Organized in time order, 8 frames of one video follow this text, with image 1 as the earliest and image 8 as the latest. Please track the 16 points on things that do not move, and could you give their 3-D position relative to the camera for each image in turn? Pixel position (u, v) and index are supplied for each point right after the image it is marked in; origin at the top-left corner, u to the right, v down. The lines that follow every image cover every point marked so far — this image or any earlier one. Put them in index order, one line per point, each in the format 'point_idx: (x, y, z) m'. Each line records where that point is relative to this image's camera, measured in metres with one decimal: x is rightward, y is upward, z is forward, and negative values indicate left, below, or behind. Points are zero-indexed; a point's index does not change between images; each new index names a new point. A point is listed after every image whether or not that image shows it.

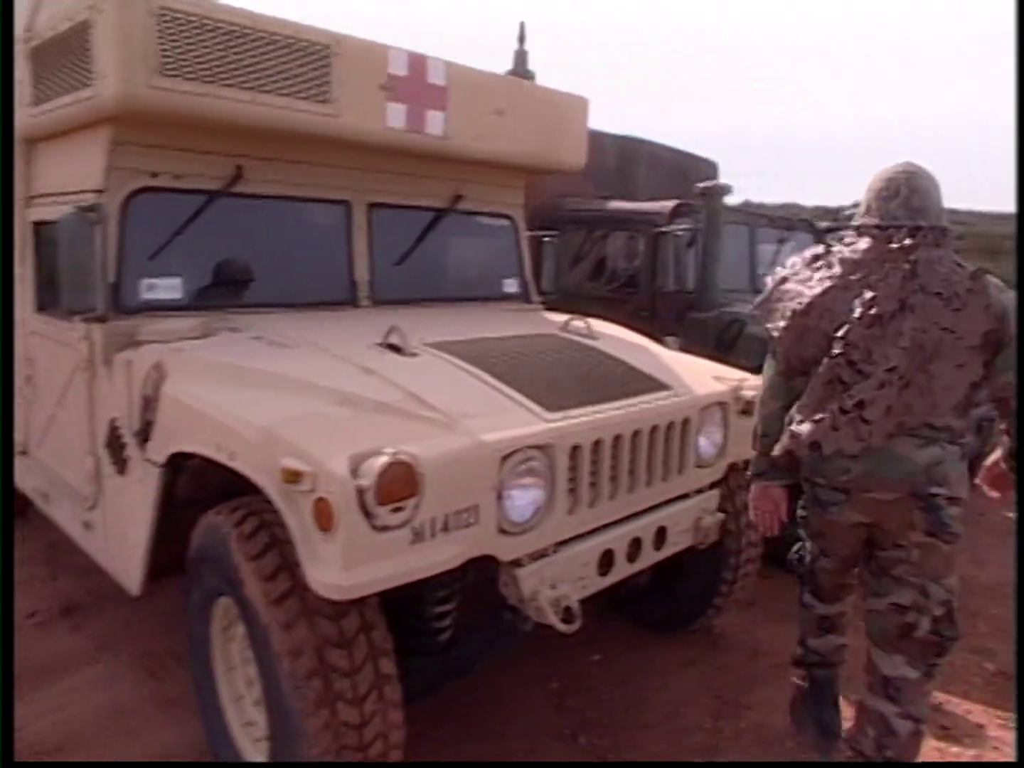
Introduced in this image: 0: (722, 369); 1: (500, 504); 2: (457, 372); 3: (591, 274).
0: (+0.8, +0.1, +3.9) m
1: (0.0, -0.3, +2.5) m
2: (-0.2, 0.0, +2.9) m
3: (+0.5, +0.6, +5.8) m
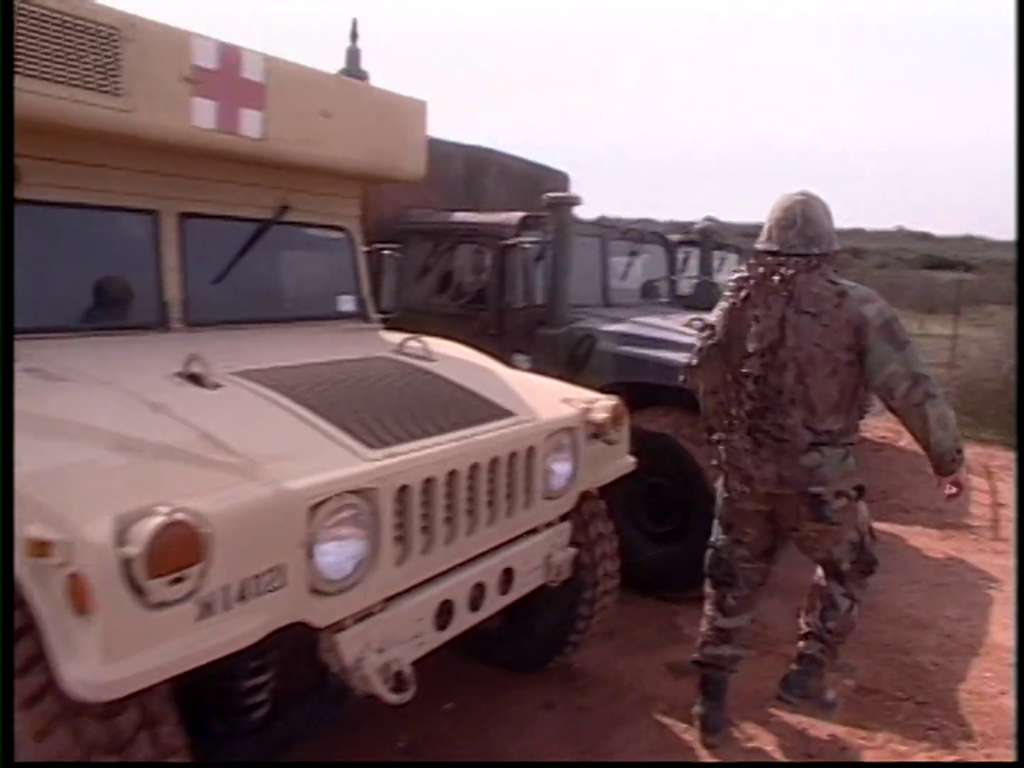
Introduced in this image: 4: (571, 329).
0: (+0.2, 0.0, +3.7) m
1: (-0.4, -0.4, +2.1) m
2: (-0.6, -0.1, +2.5) m
3: (-0.4, +0.5, +5.5) m
4: (+0.3, +0.3, +4.9) m
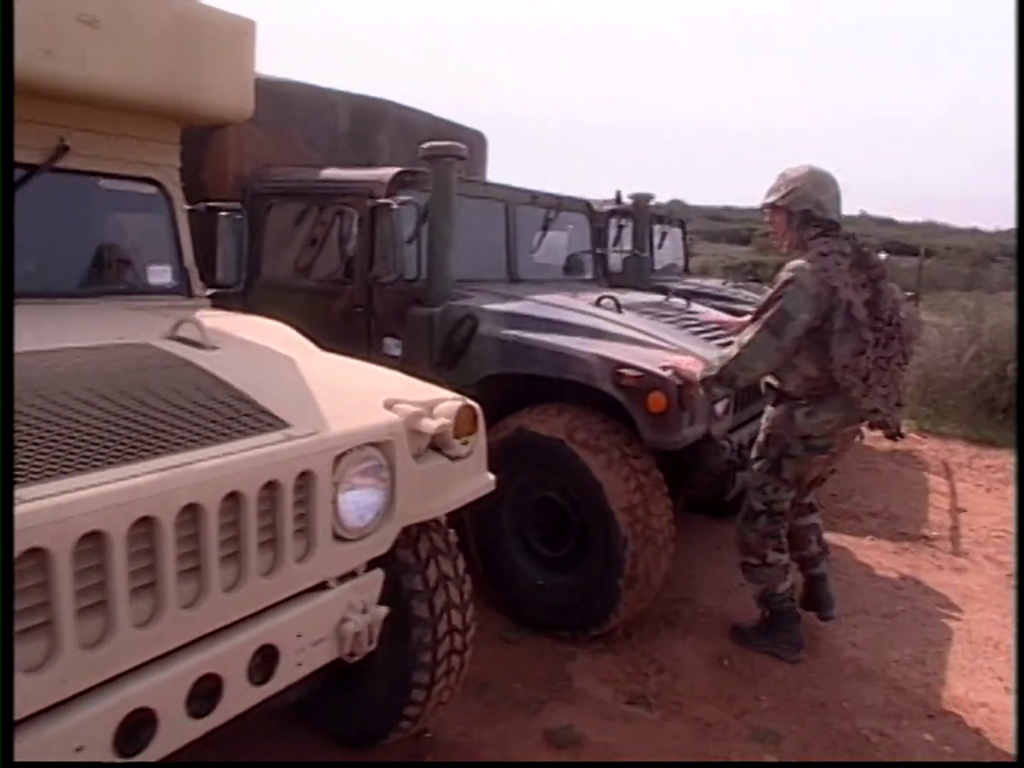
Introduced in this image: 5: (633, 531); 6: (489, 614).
0: (-0.3, 0.0, +2.8) m
1: (-0.9, -0.4, +1.2) m
2: (-1.1, -0.1, +1.6) m
3: (-1.0, +0.6, +4.6) m
4: (-0.3, +0.3, +4.0) m
5: (+0.4, -0.5, +3.5) m
6: (-0.1, -0.9, +4.0) m
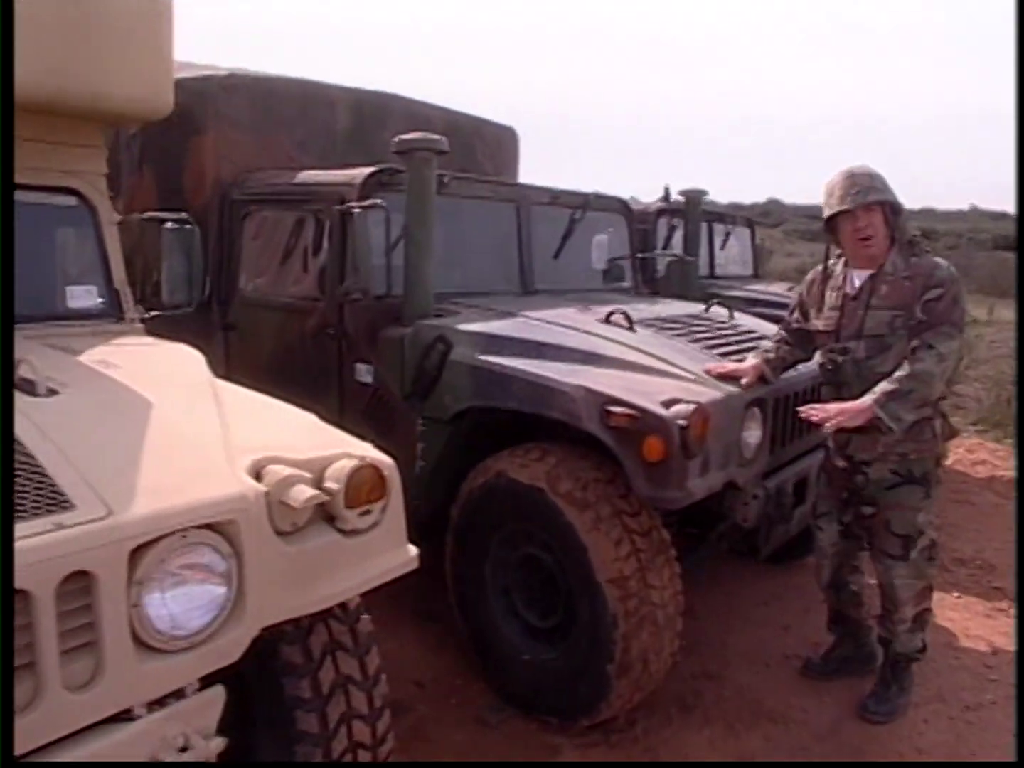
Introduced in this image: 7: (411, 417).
0: (-0.5, -0.1, +2.2) m
1: (-1.3, -0.5, +0.7) m
2: (-1.4, -0.2, +1.1) m
3: (-1.0, +0.4, +4.1) m
4: (-0.3, +0.2, +3.4) m
5: (+0.3, -0.6, +2.8) m
6: (-0.1, -1.0, +3.4) m
7: (-0.3, -0.1, +3.5) m
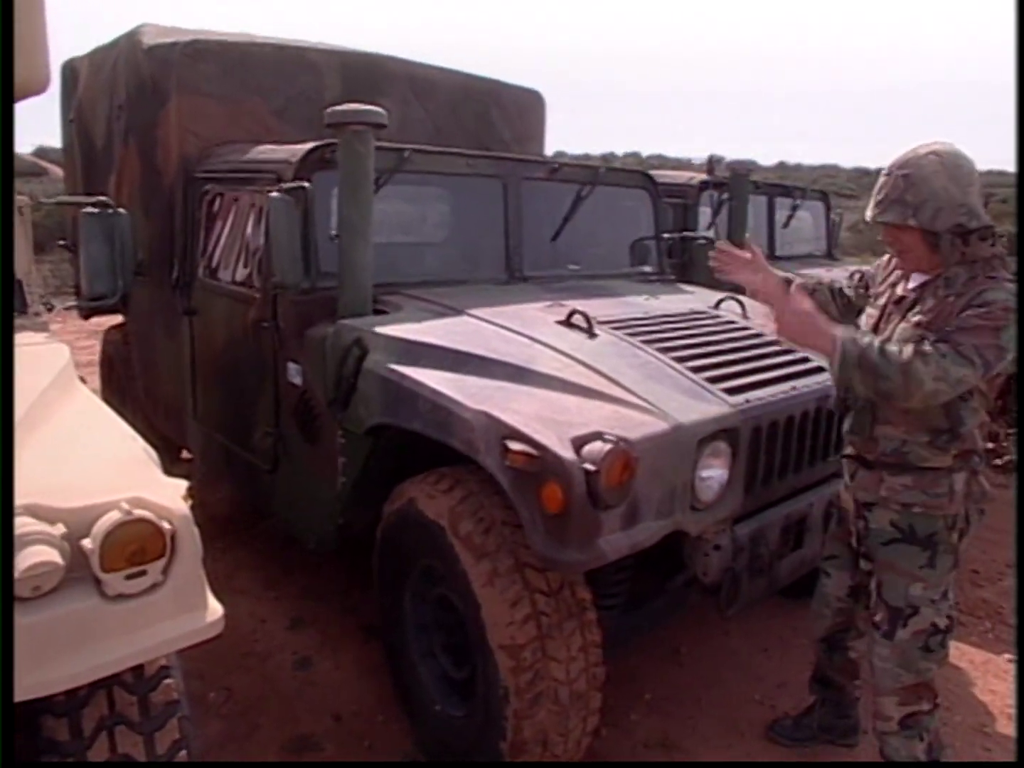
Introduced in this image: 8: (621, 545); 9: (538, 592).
0: (-0.9, -0.2, +1.8) m
1: (-1.8, -0.6, +0.5) m
2: (-1.9, -0.3, +0.9) m
3: (-1.1, +0.5, +3.7) m
4: (-0.5, +0.2, +3.0) m
5: (0.0, -0.7, +2.4) m
6: (-0.4, -1.1, +3.0) m
7: (-0.5, -0.1, +3.1) m
8: (+0.2, -0.4, +2.3) m
9: (+0.1, -0.5, +2.4) m
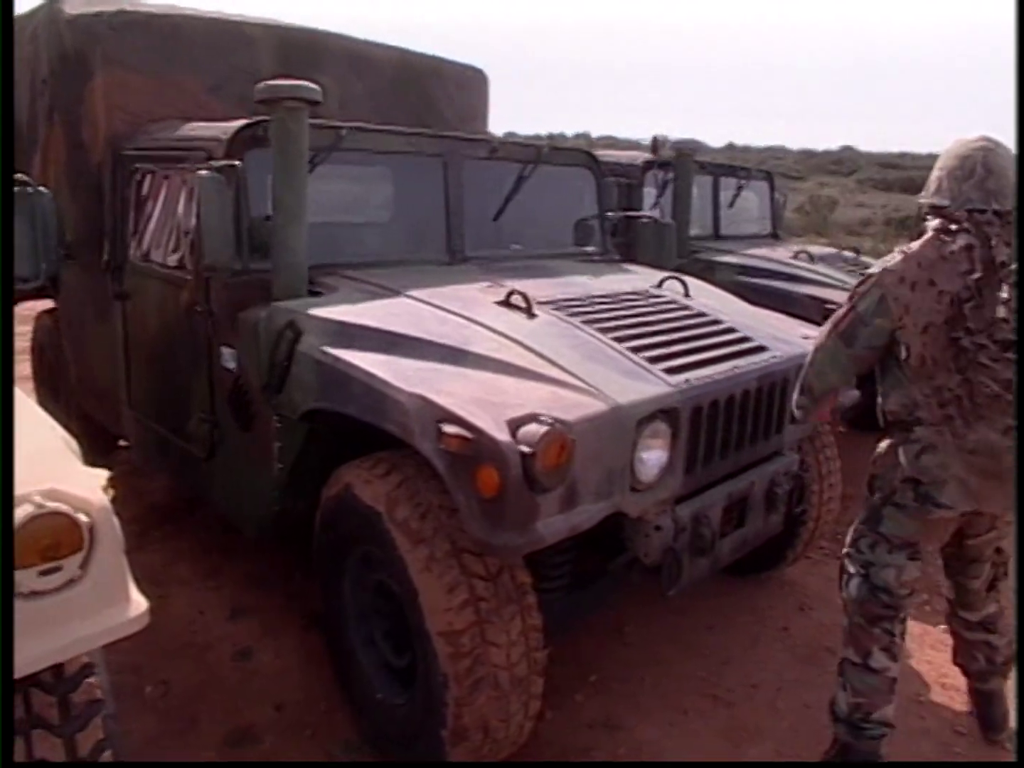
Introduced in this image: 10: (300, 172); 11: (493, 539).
0: (-1.0, -0.2, +1.7) m
1: (-1.9, -0.6, +0.3) m
2: (-2.0, -0.3, +0.7) m
3: (-1.3, +0.5, +3.6) m
4: (-0.7, +0.2, +2.9) m
5: (-0.1, -0.7, +2.3) m
6: (-0.5, -1.0, +3.0) m
7: (-0.7, -0.1, +3.0) m
8: (+0.1, -0.3, +2.2) m
9: (-0.1, -0.5, +2.3) m
10: (-0.6, +0.7, +3.1) m
11: (0.0, -0.3, +2.2) m
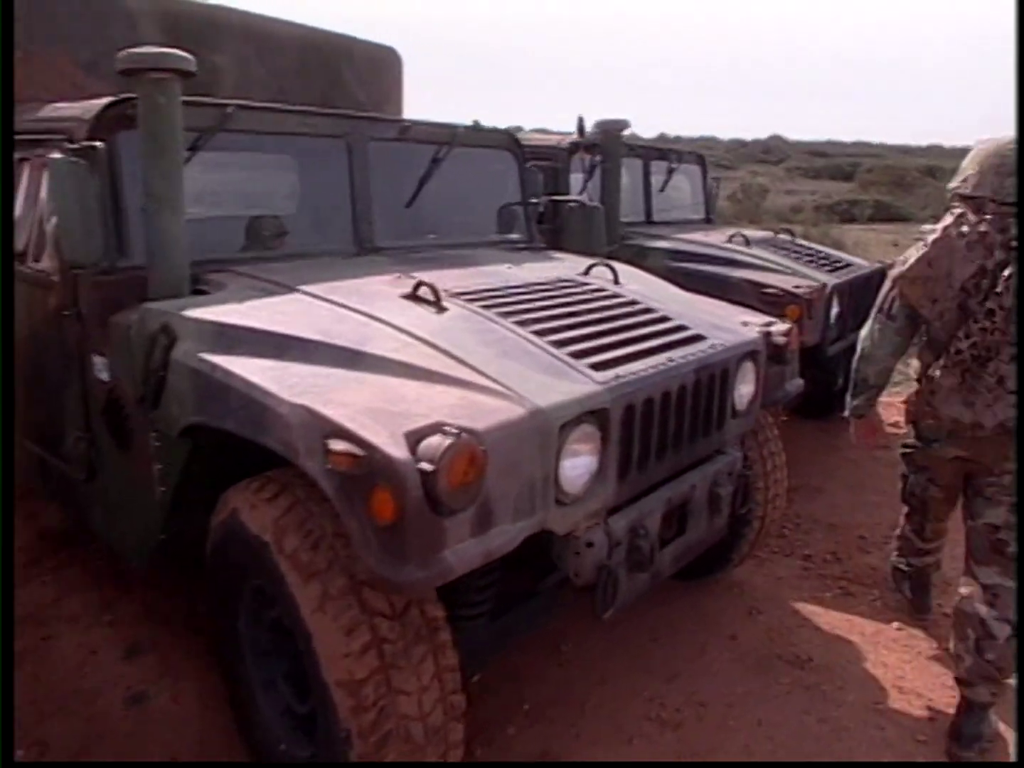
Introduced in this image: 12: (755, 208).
0: (-1.2, -0.2, +1.4) m
1: (-1.9, -0.7, -0.1) m
2: (-2.1, -0.3, +0.3) m
3: (-1.6, +0.5, +3.2) m
4: (-0.9, +0.2, +2.6) m
5: (-0.3, -0.7, +2.0) m
6: (-0.7, -1.0, +2.6) m
7: (-1.0, -0.1, +2.6) m
8: (-0.1, -0.3, +1.9) m
9: (-0.3, -0.5, +2.0) m
10: (-0.9, +0.6, +2.7) m
11: (-0.2, -0.3, +1.8) m
12: (+3.9, +2.8, +16.3) m
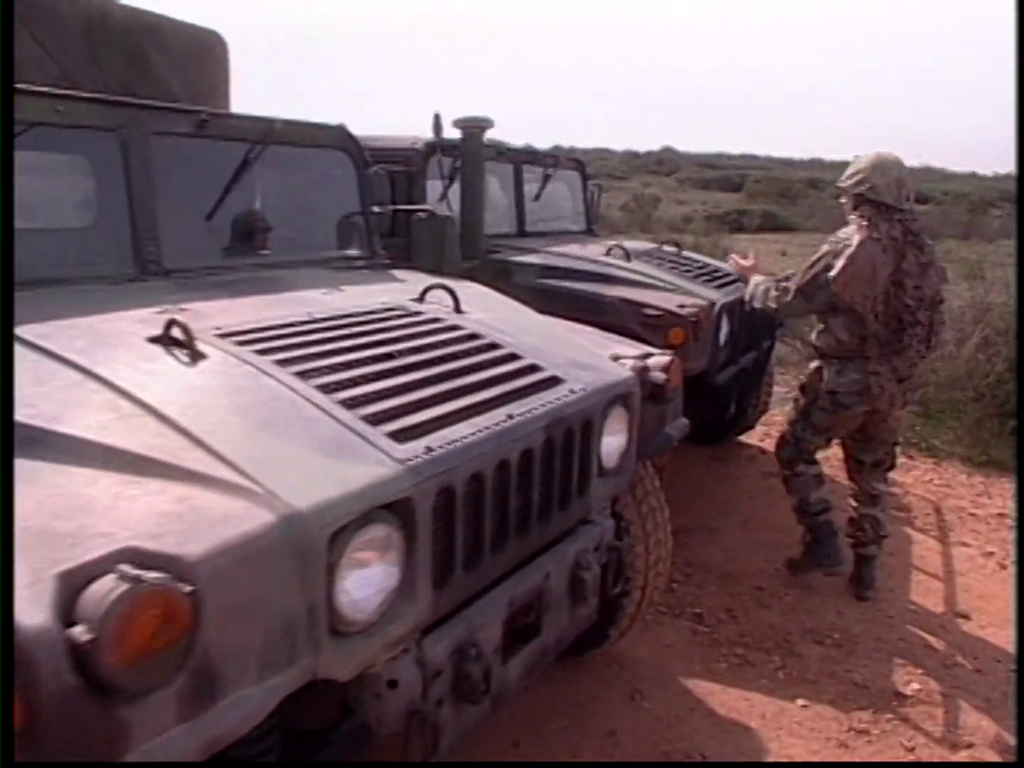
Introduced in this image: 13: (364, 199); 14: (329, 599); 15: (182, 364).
0: (-1.4, -0.4, +0.6) m
1: (-2.0, -0.8, -0.9) m
2: (-2.2, -0.5, -0.6) m
3: (-2.0, +0.3, +2.4) m
4: (-1.3, 0.0, +1.8) m
5: (-0.6, -0.8, +1.3) m
6: (-1.1, -1.2, +1.9) m
7: (-1.4, -0.3, +1.9) m
8: (-0.4, -0.5, +1.2) m
9: (-0.6, -0.6, +1.3) m
10: (-1.3, +0.5, +1.9) m
11: (-0.5, -0.5, +1.2) m
12: (+2.1, +2.6, +16.0) m
13: (-0.6, +0.7, +3.7) m
14: (-0.3, -0.3, +1.5) m
15: (-0.6, 0.0, +1.9) m
